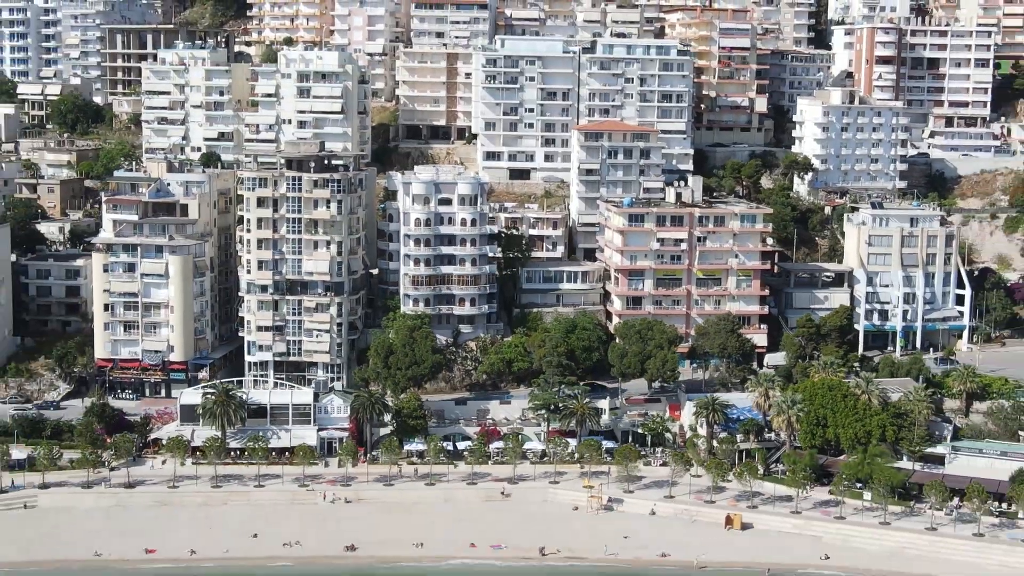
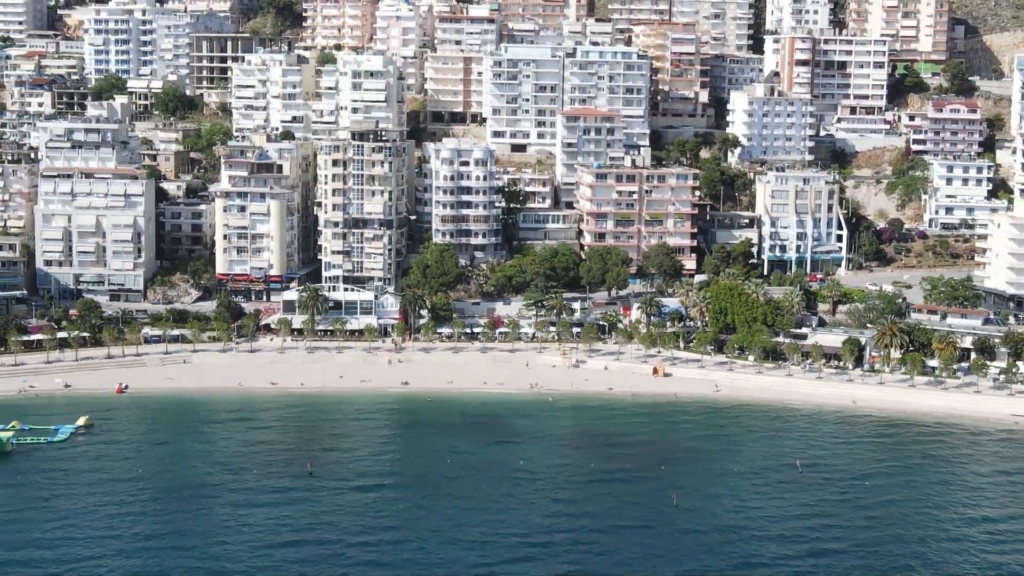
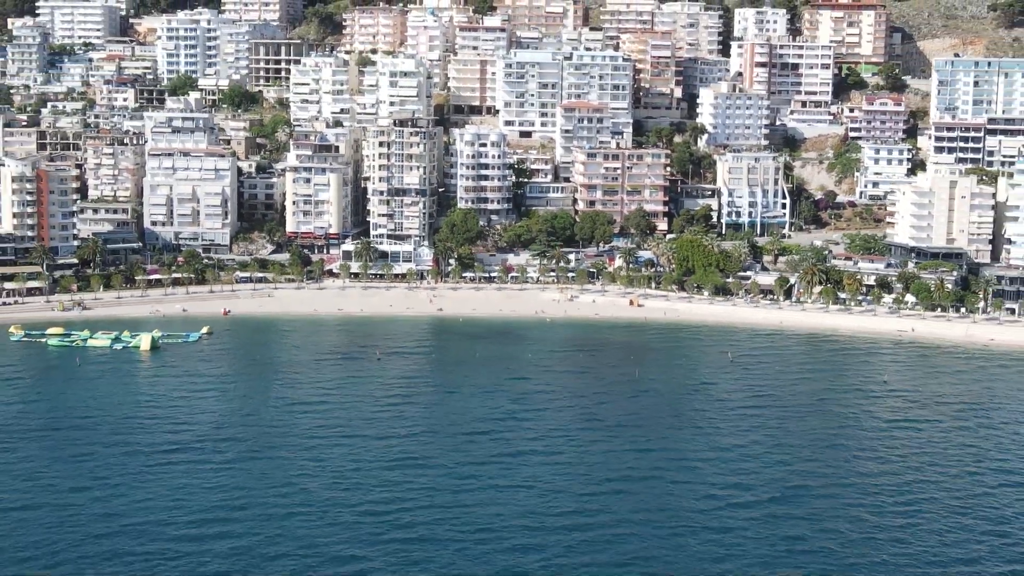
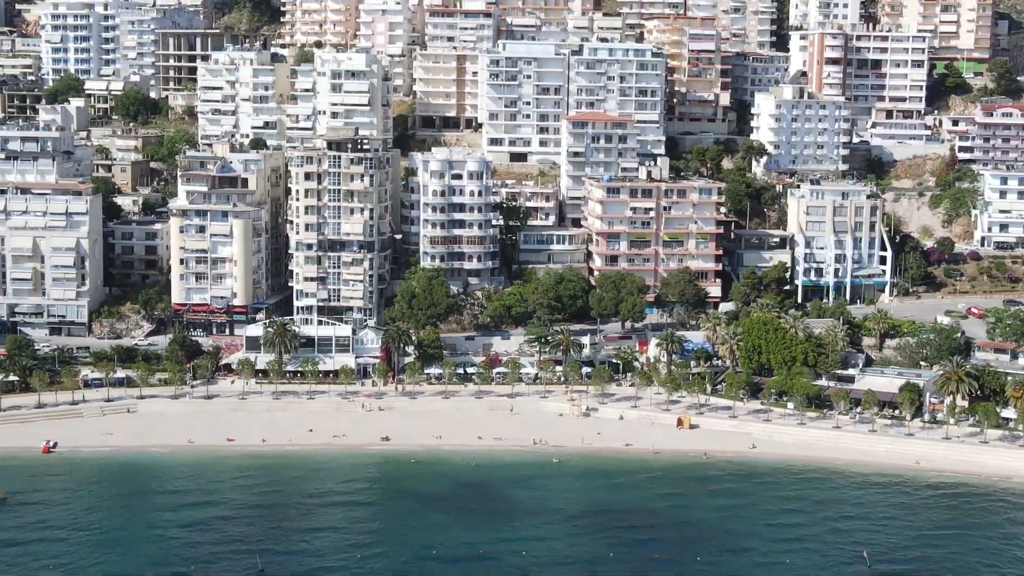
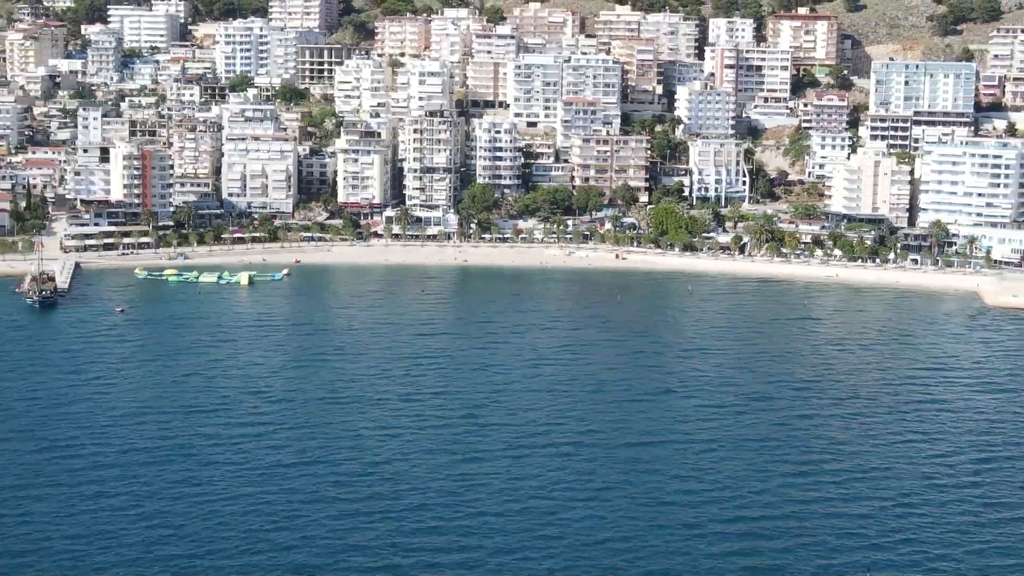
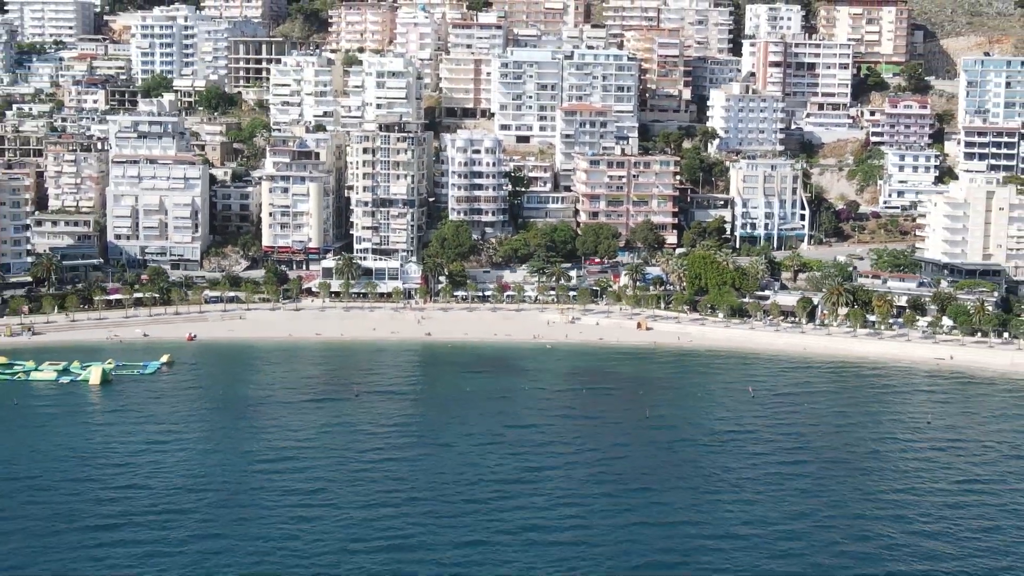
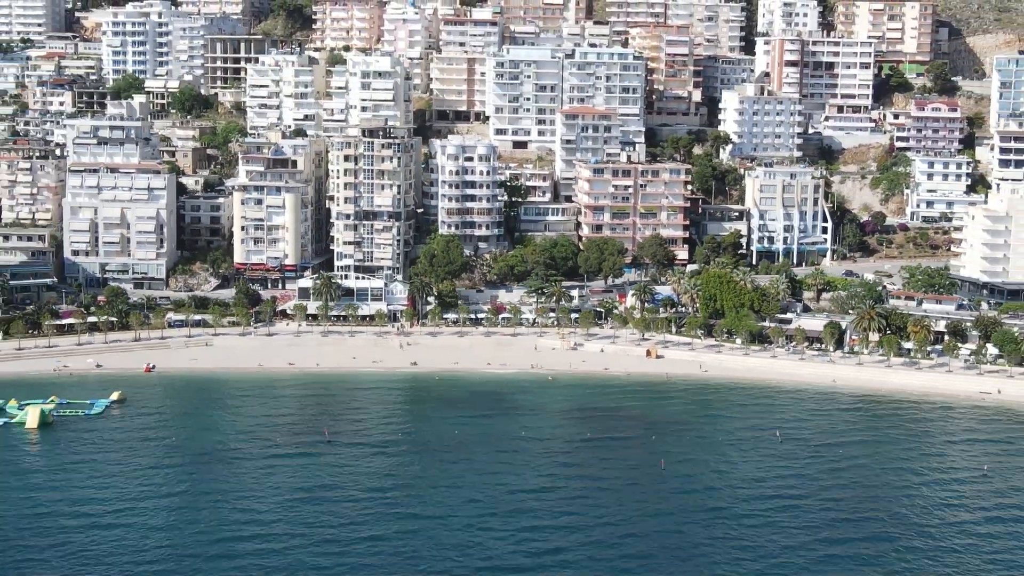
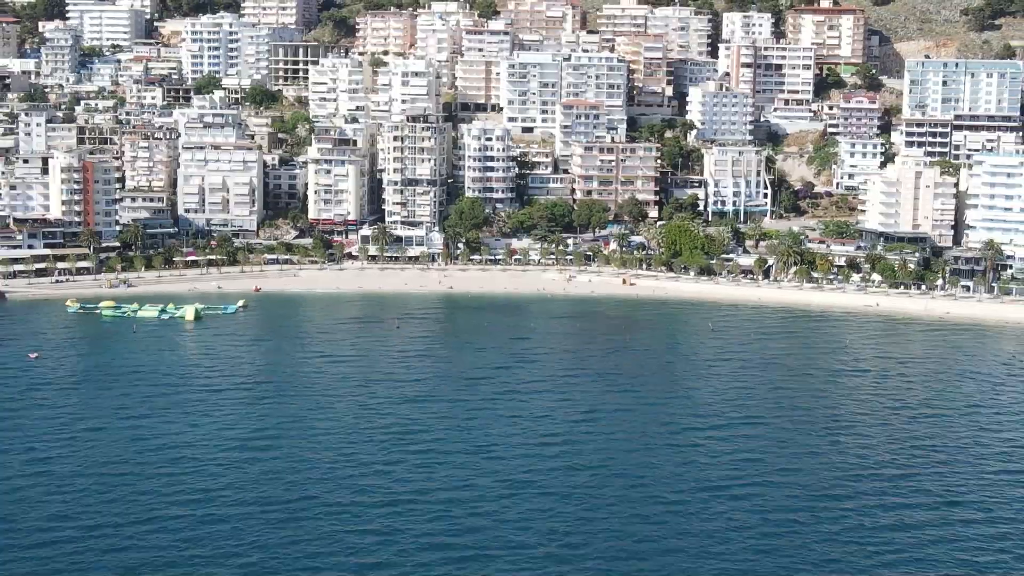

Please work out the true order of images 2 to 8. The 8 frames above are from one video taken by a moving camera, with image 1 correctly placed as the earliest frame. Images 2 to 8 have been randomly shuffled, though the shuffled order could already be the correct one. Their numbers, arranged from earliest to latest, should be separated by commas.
4, 2, 7, 6, 3, 8, 5
